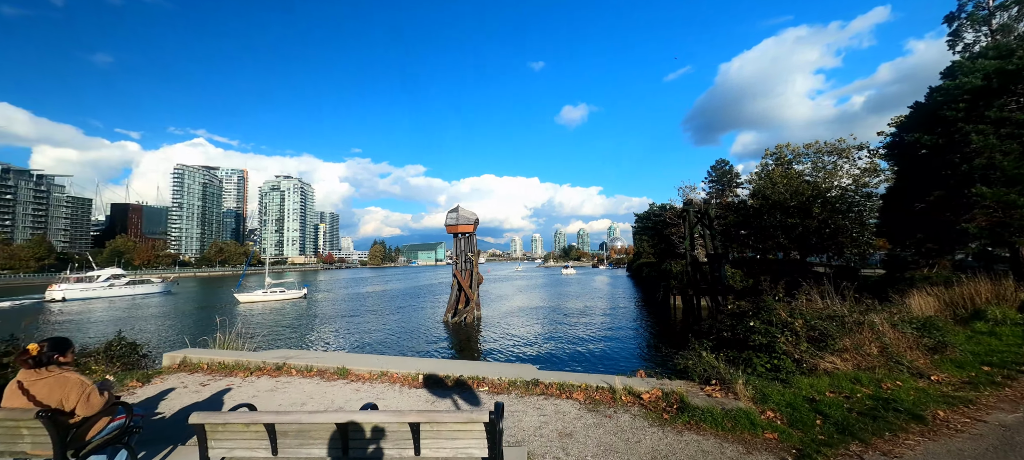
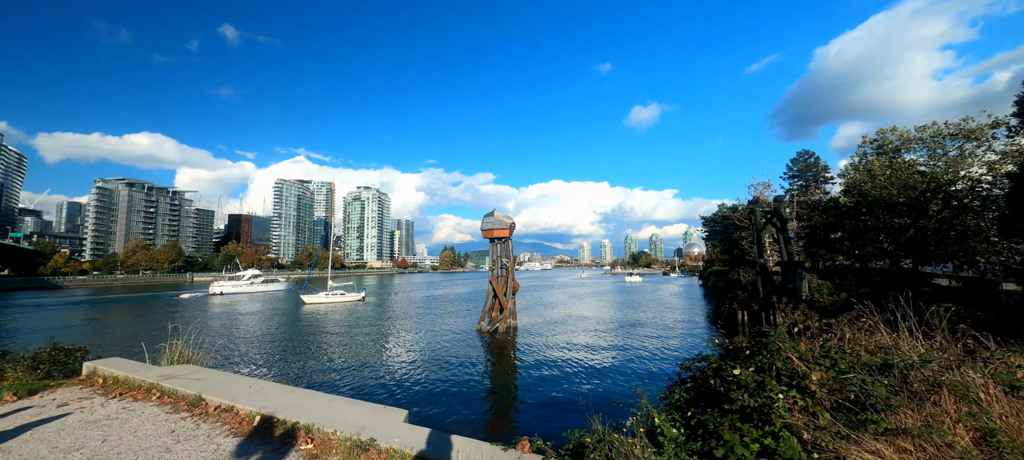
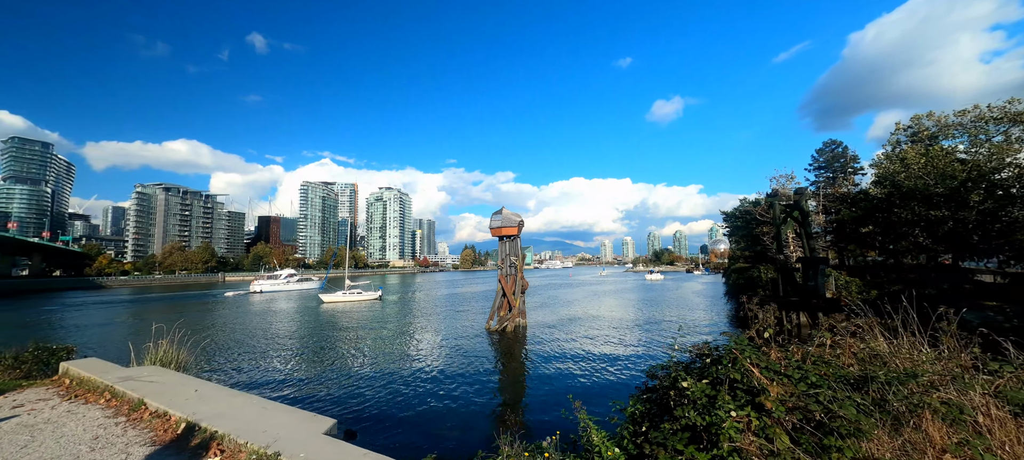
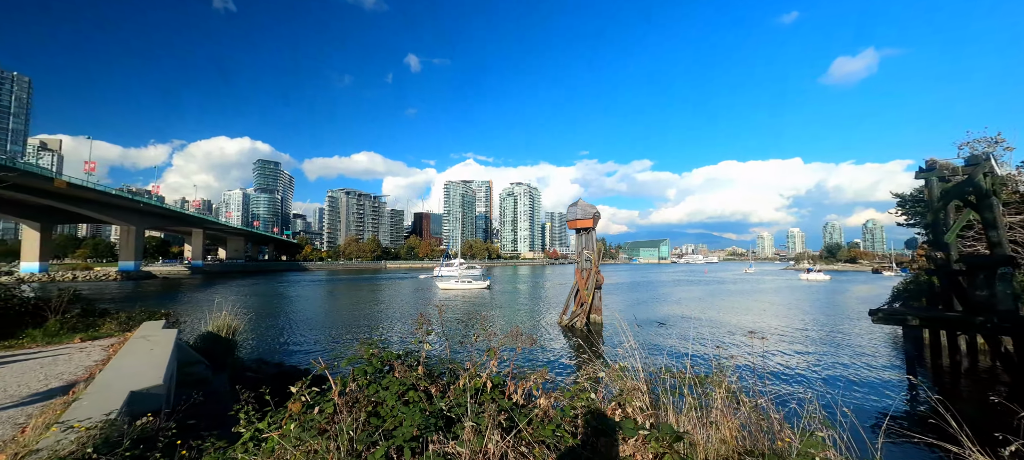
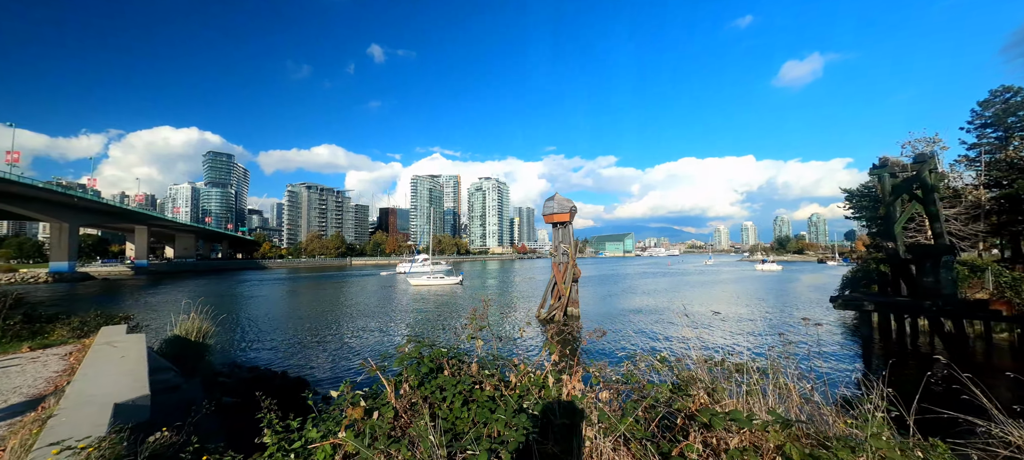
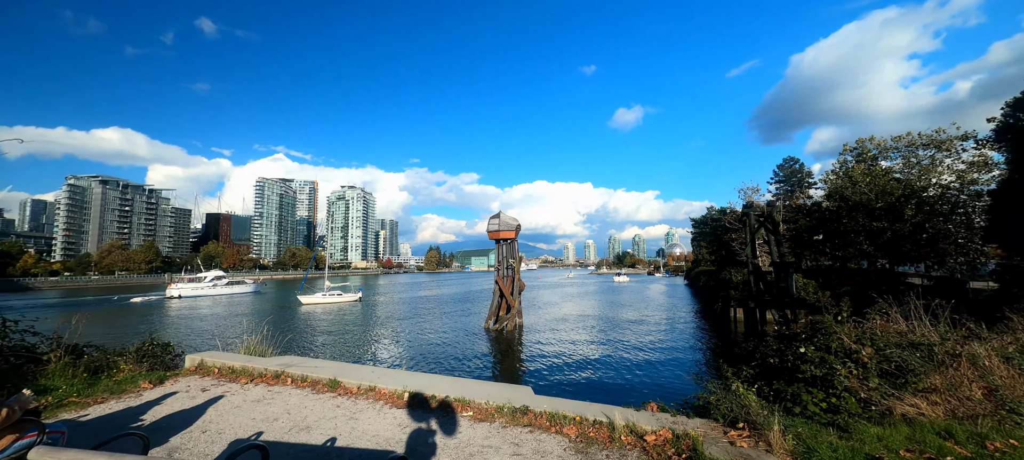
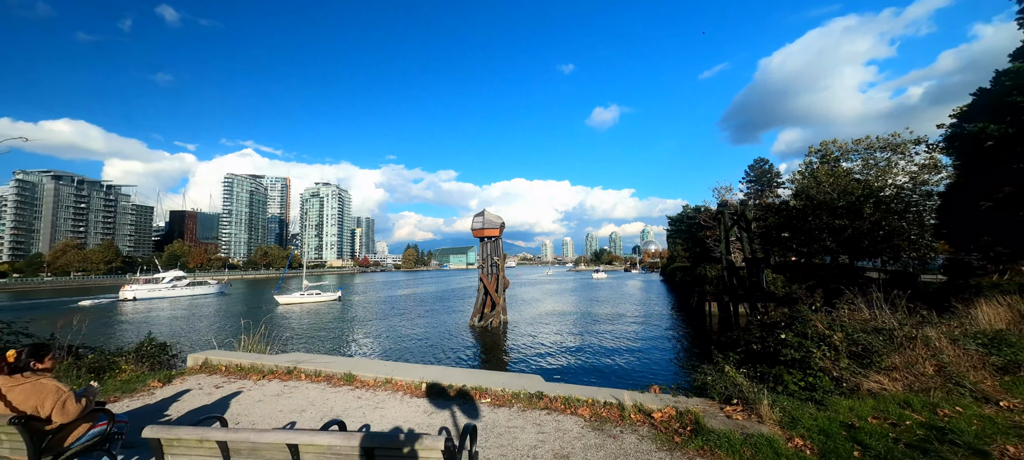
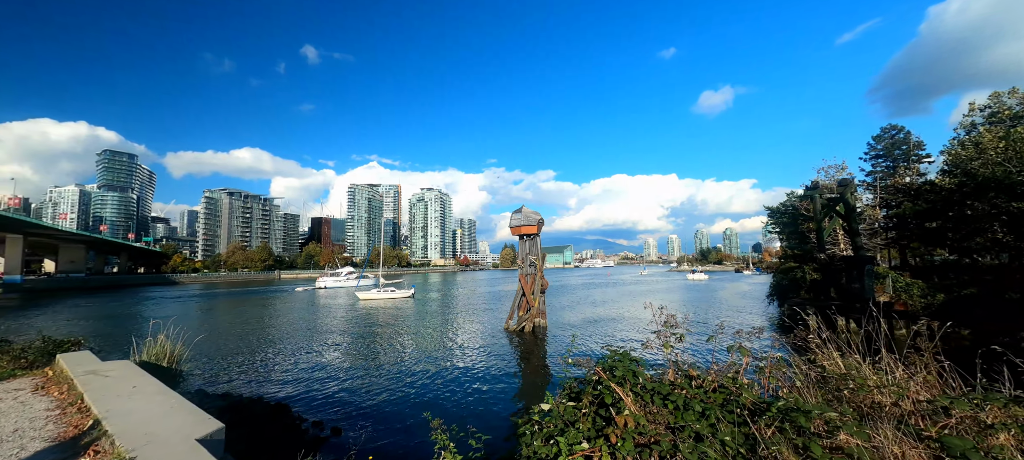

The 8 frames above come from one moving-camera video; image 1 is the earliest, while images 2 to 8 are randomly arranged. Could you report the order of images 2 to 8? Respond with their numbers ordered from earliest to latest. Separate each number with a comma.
7, 6, 2, 3, 8, 5, 4
